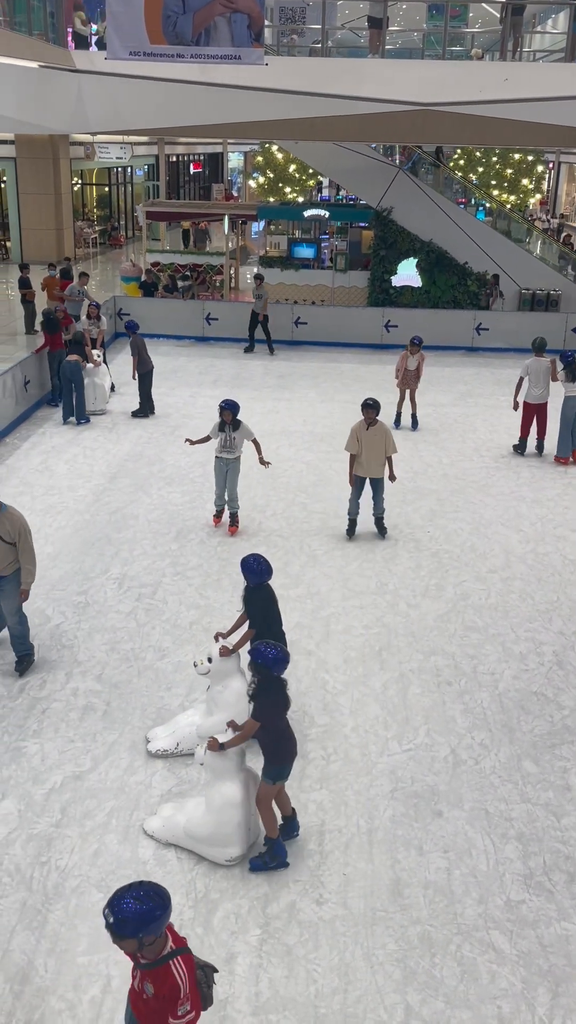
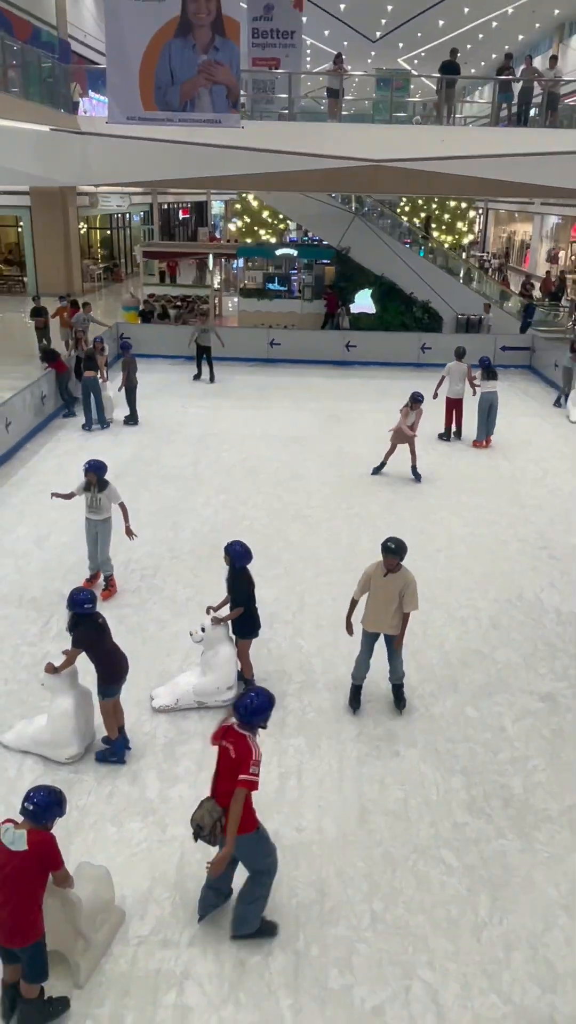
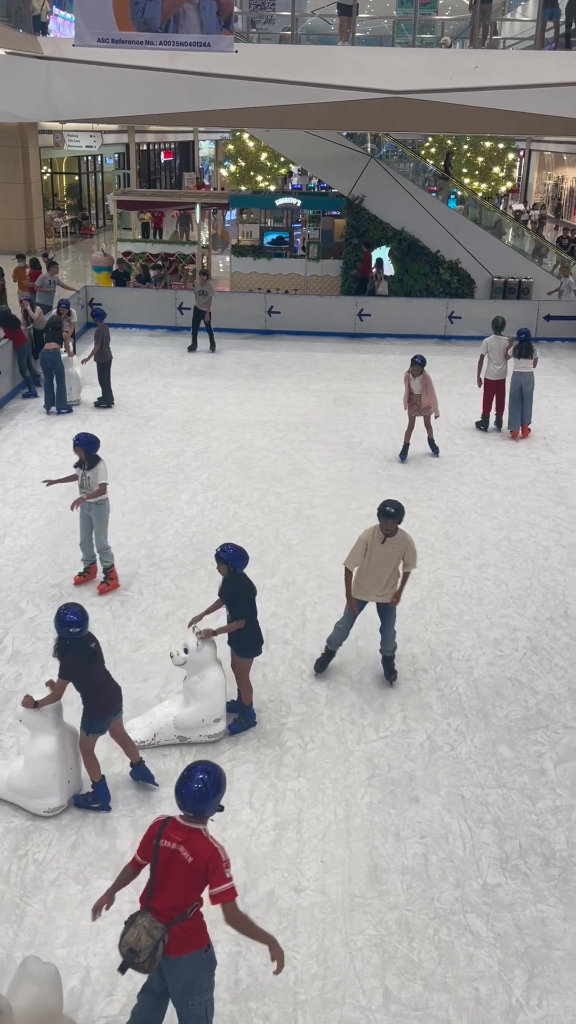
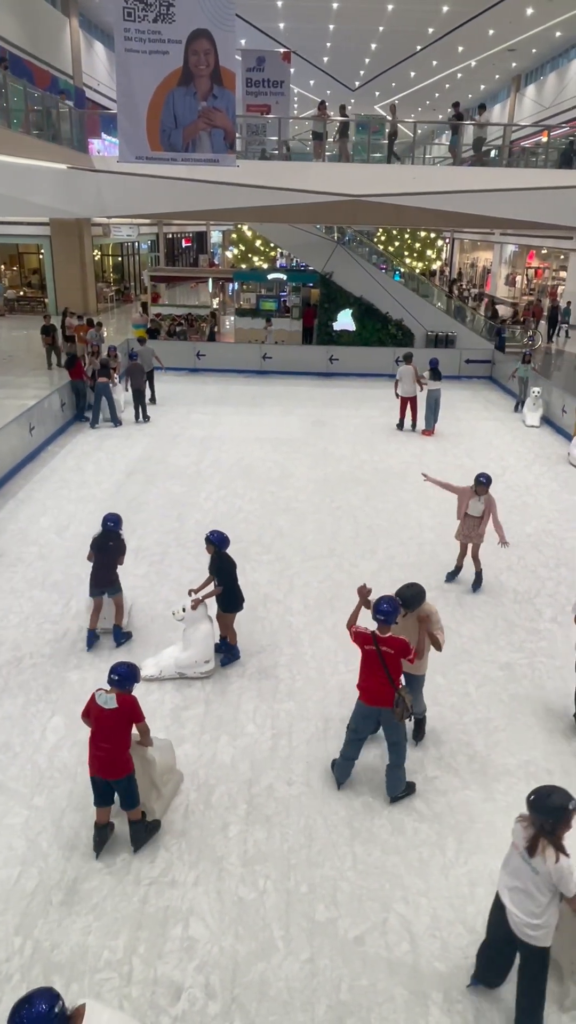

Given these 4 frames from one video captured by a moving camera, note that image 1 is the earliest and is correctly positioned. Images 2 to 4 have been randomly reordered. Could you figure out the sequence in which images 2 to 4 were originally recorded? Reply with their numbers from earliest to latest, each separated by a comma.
3, 2, 4
